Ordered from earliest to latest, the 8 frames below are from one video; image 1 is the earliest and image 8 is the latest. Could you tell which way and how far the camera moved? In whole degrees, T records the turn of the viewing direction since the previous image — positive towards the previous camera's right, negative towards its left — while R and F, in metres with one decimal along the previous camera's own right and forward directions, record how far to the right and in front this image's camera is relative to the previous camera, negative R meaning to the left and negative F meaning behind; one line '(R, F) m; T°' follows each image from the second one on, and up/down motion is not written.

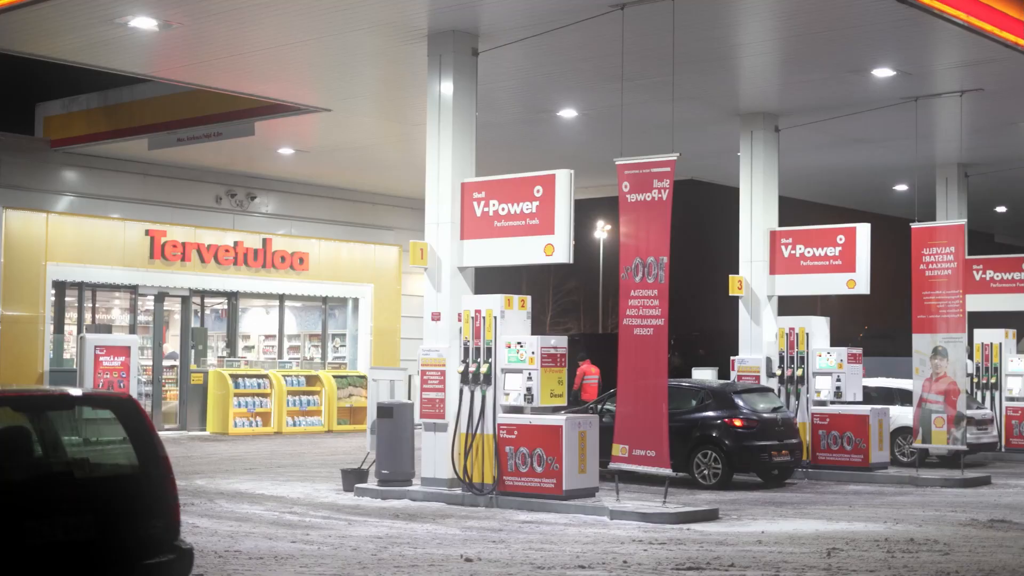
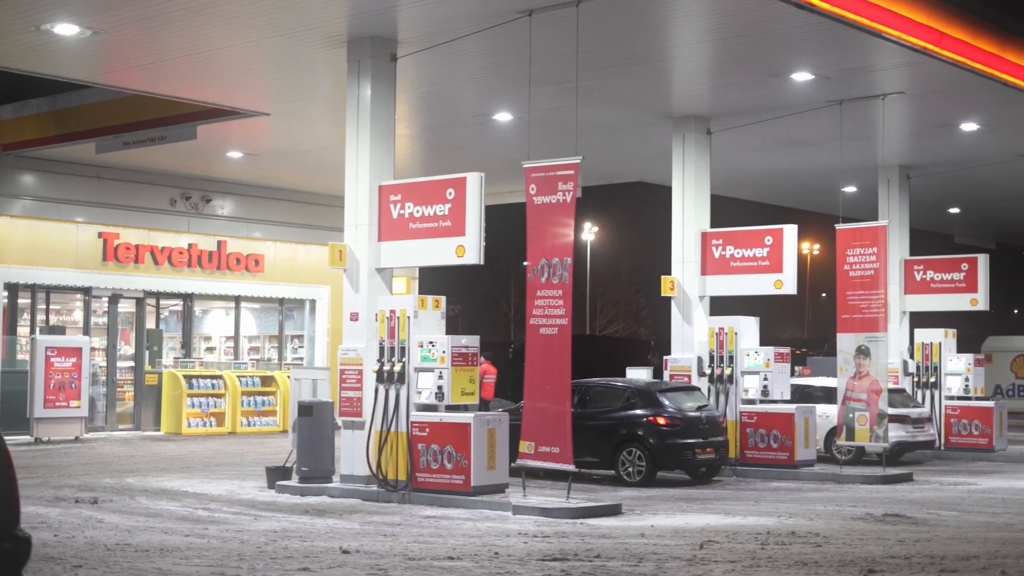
(+0.7, -0.3) m; 0°
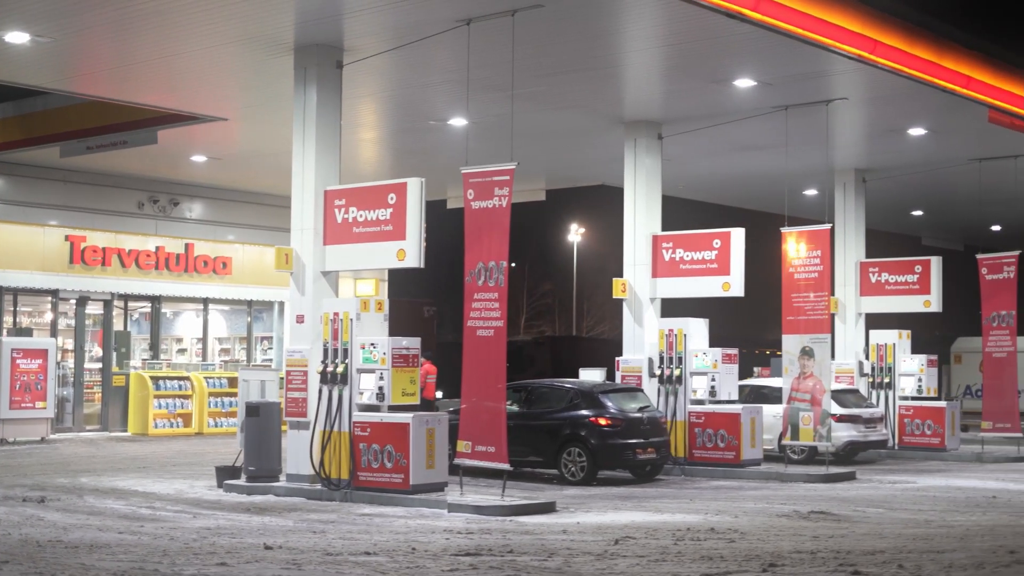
(+0.4, -0.3) m; 0°
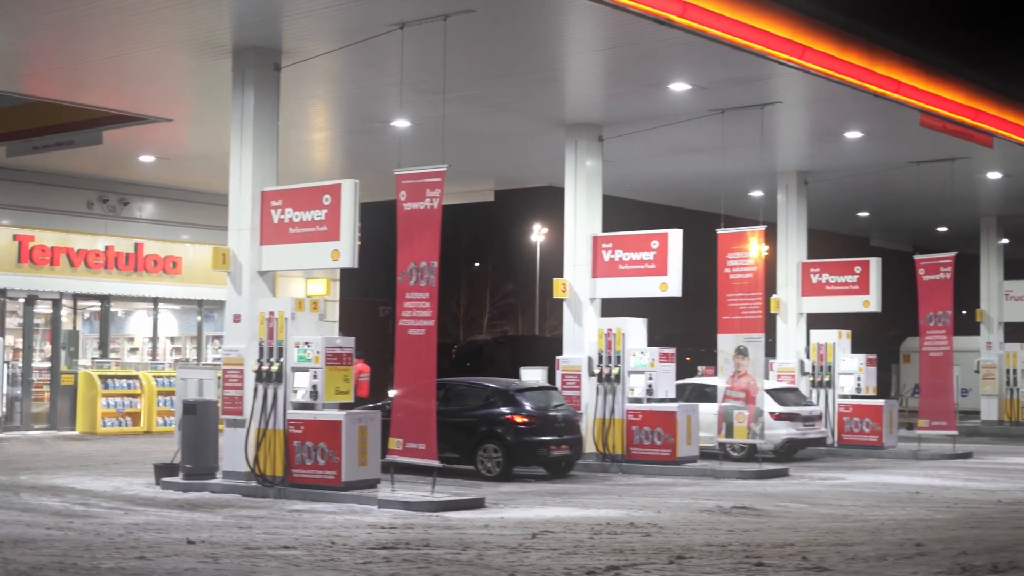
(+0.3, -0.2) m; +1°
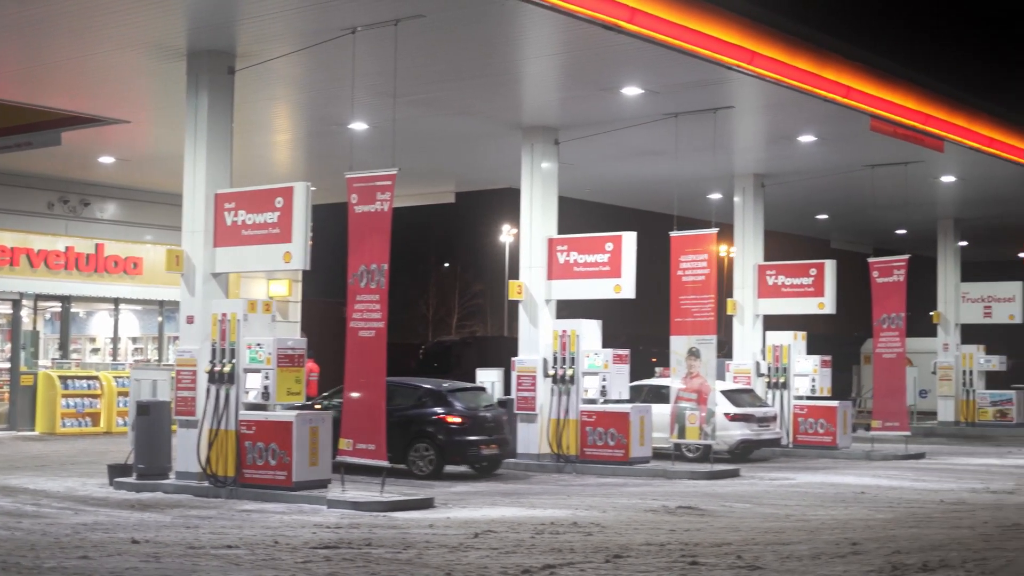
(+0.2, -0.1) m; +1°
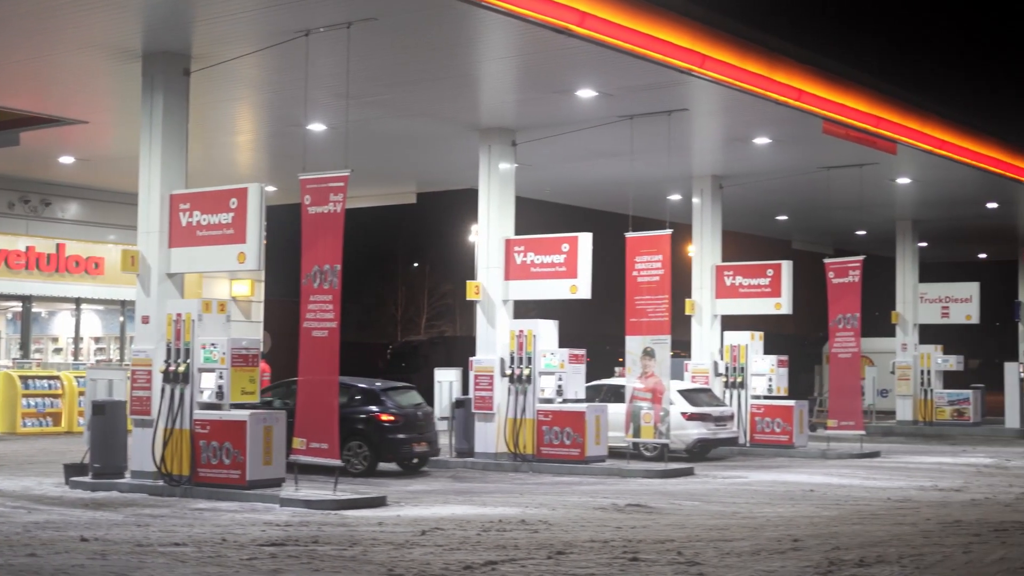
(+0.2, -0.1) m; +1°
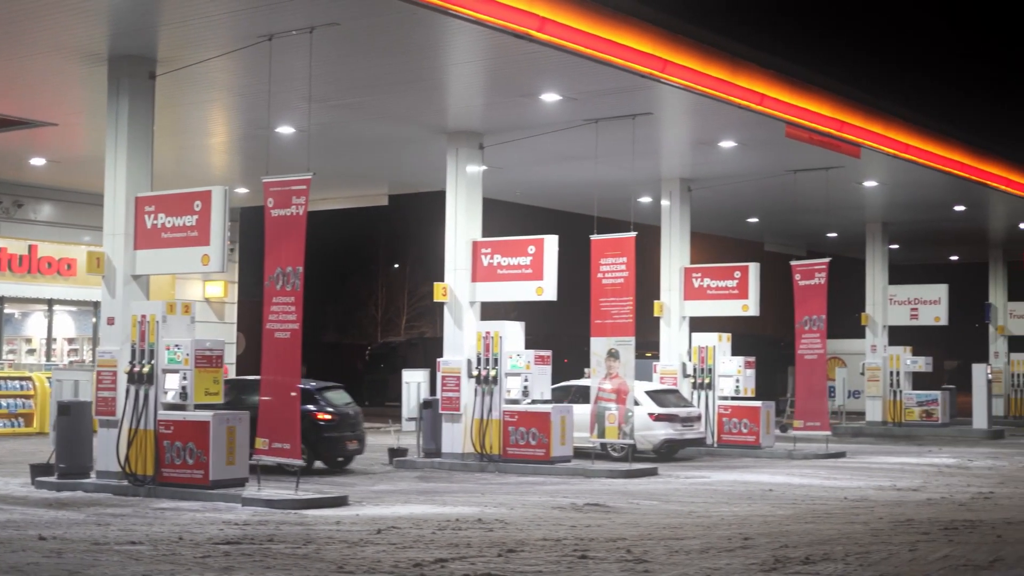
(+0.2, -0.1) m; +1°
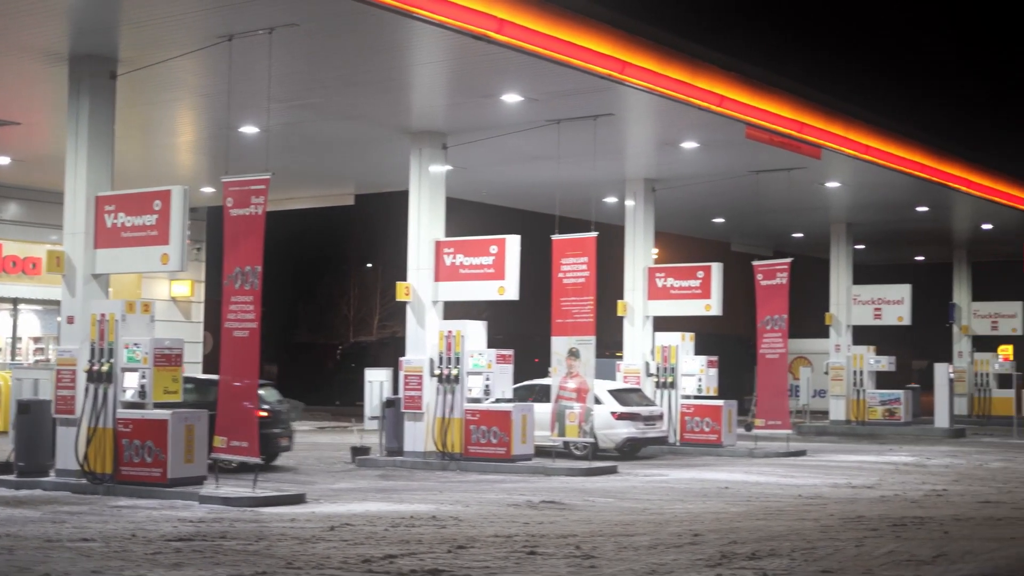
(+0.1, -0.1) m; +1°
